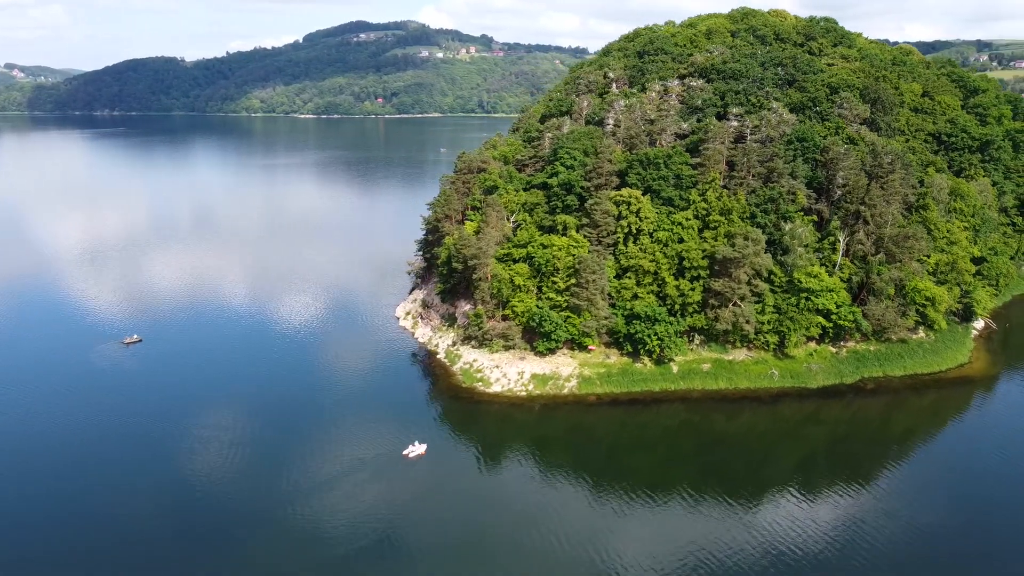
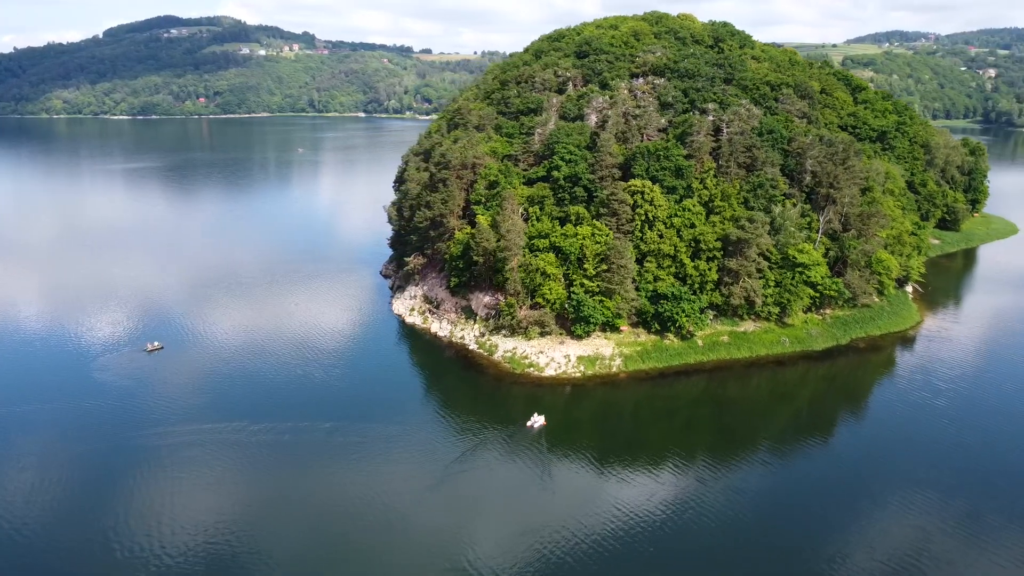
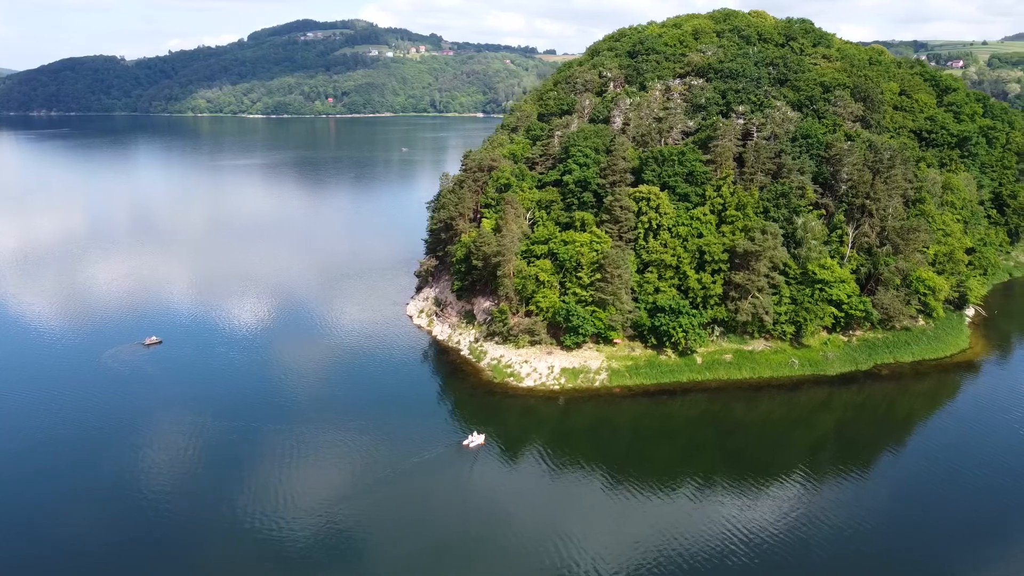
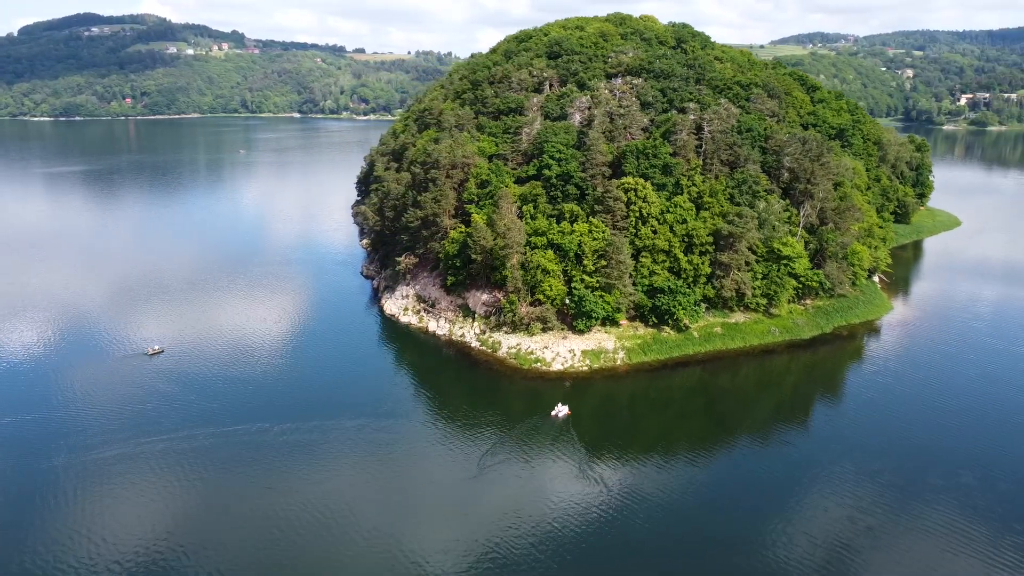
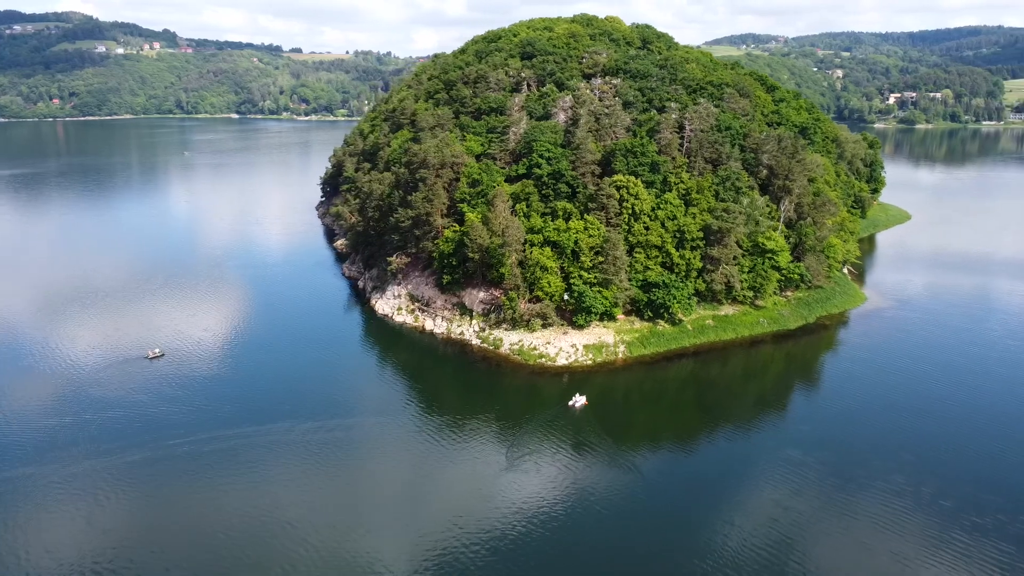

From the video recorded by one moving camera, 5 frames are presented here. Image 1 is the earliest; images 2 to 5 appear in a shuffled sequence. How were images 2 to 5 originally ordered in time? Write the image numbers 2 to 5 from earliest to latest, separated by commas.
3, 2, 4, 5
